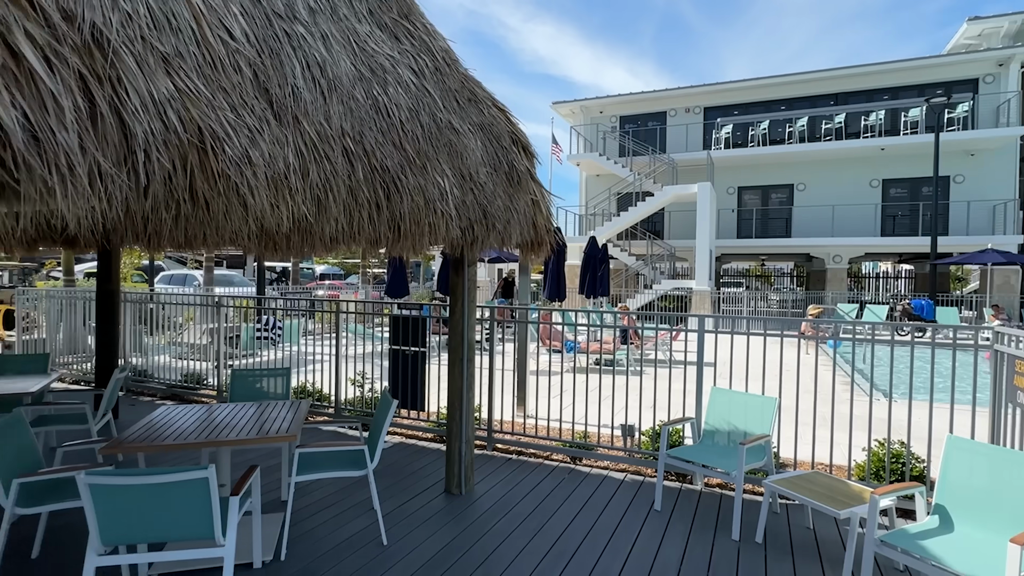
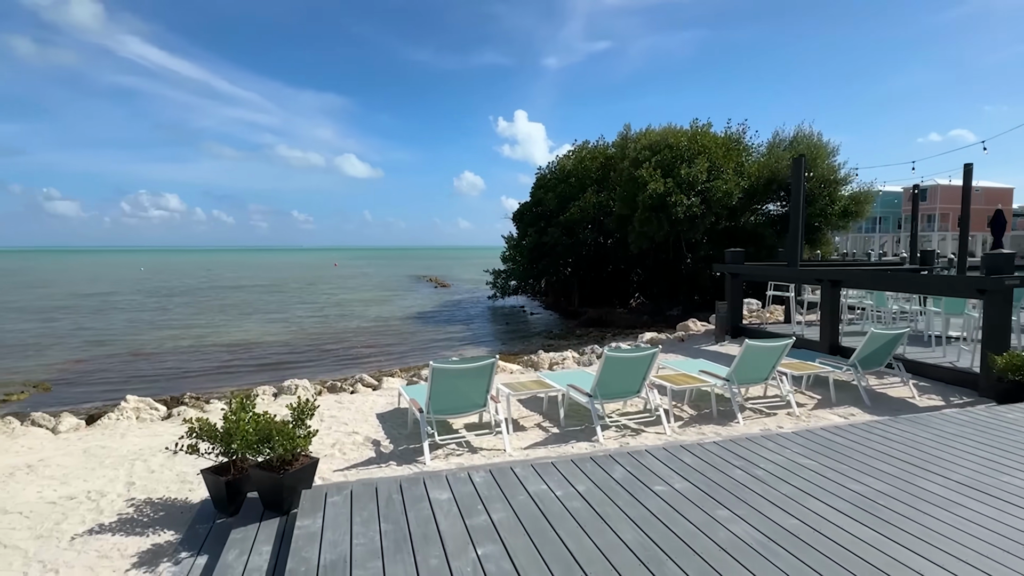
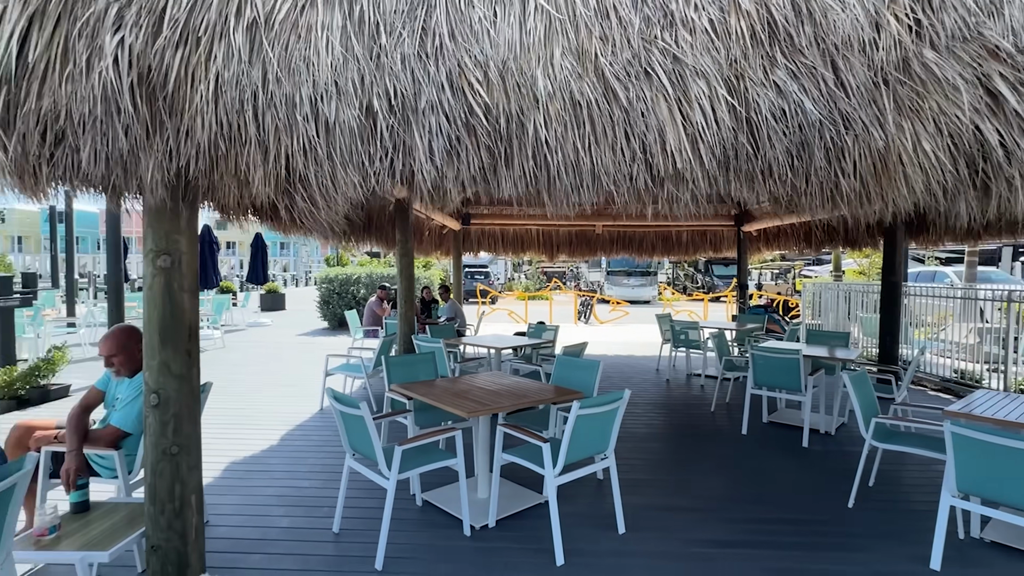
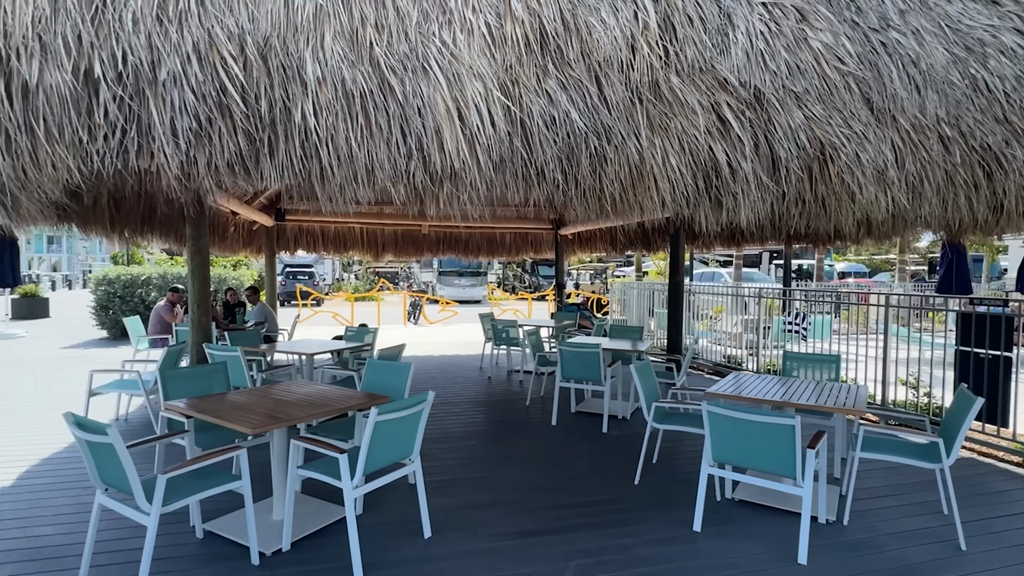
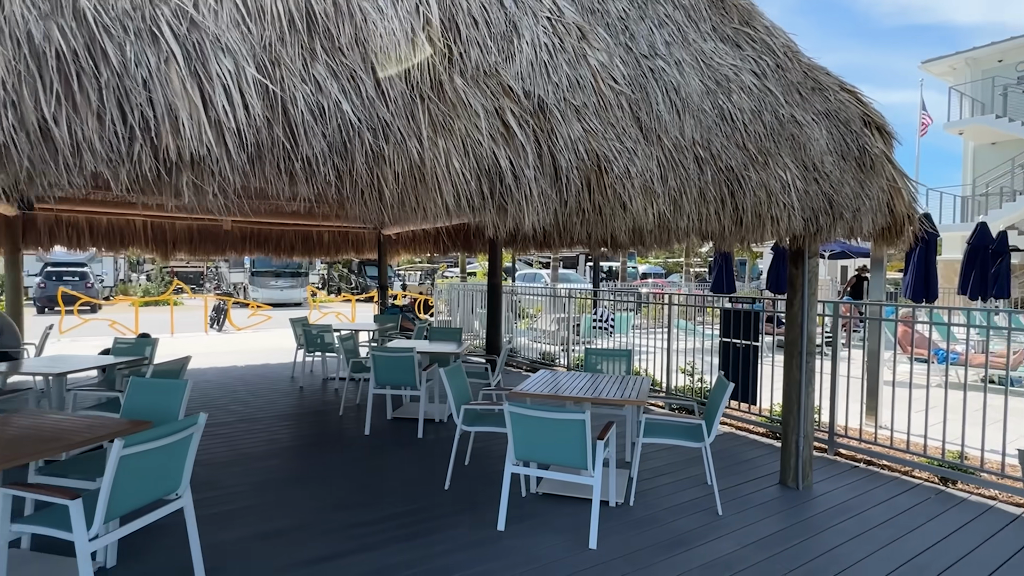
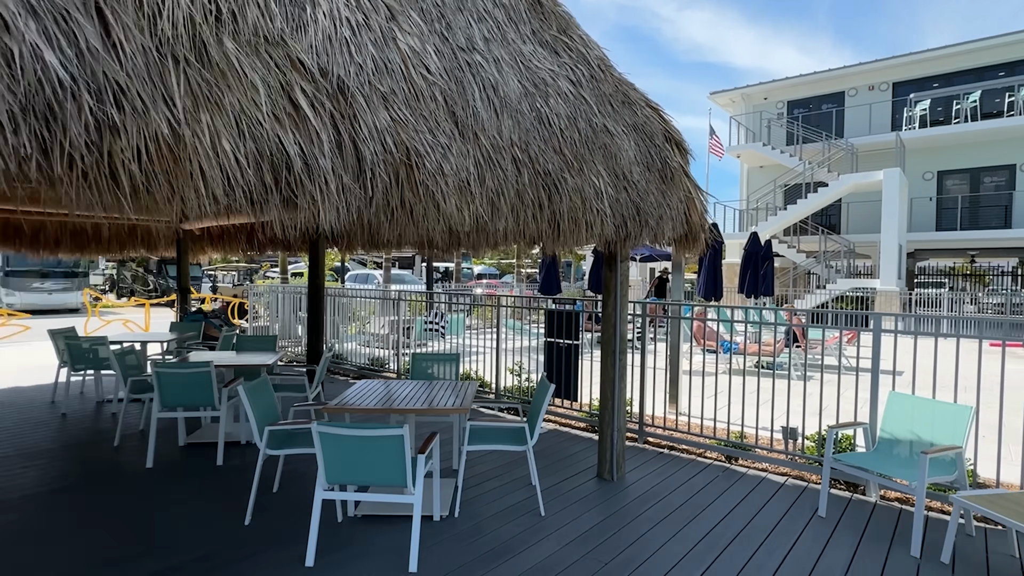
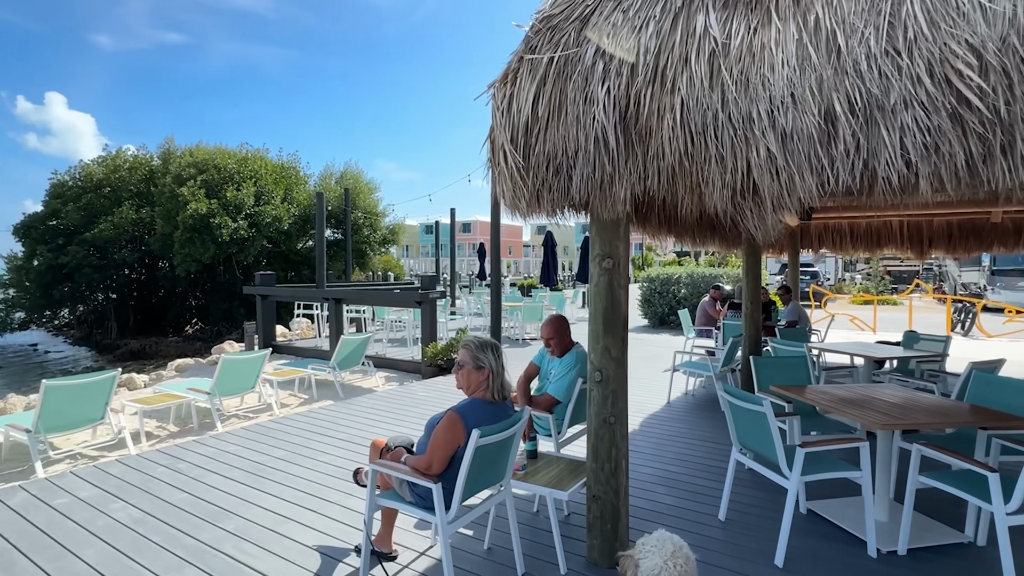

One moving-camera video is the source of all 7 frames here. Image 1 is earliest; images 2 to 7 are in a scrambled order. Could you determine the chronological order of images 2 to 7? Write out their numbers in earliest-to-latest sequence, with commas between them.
6, 5, 4, 3, 7, 2
